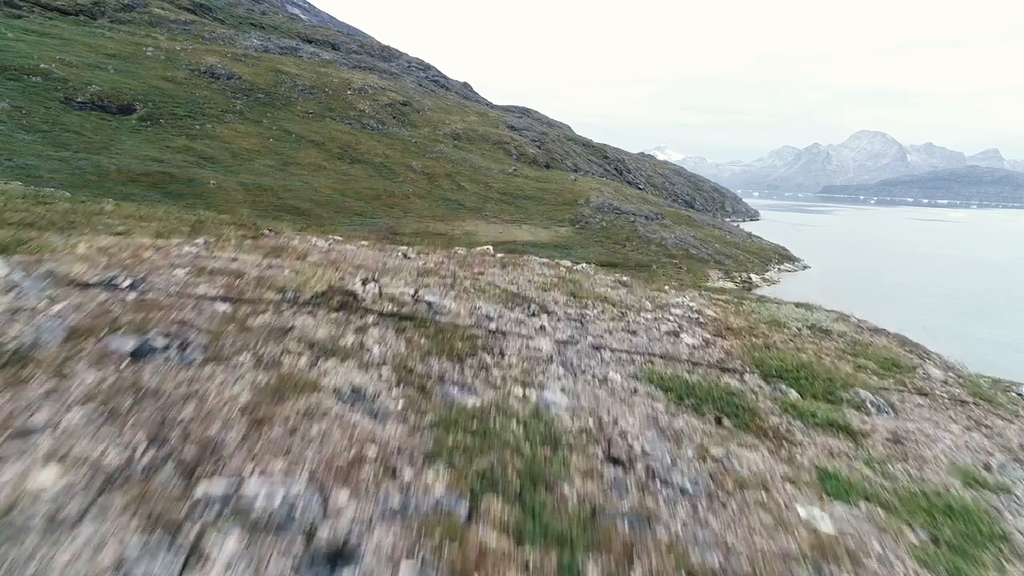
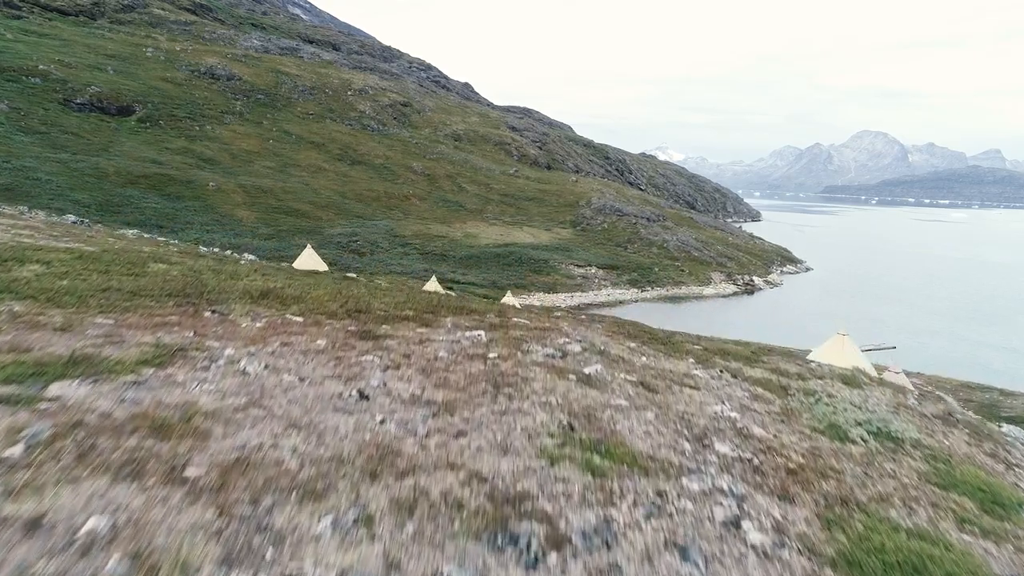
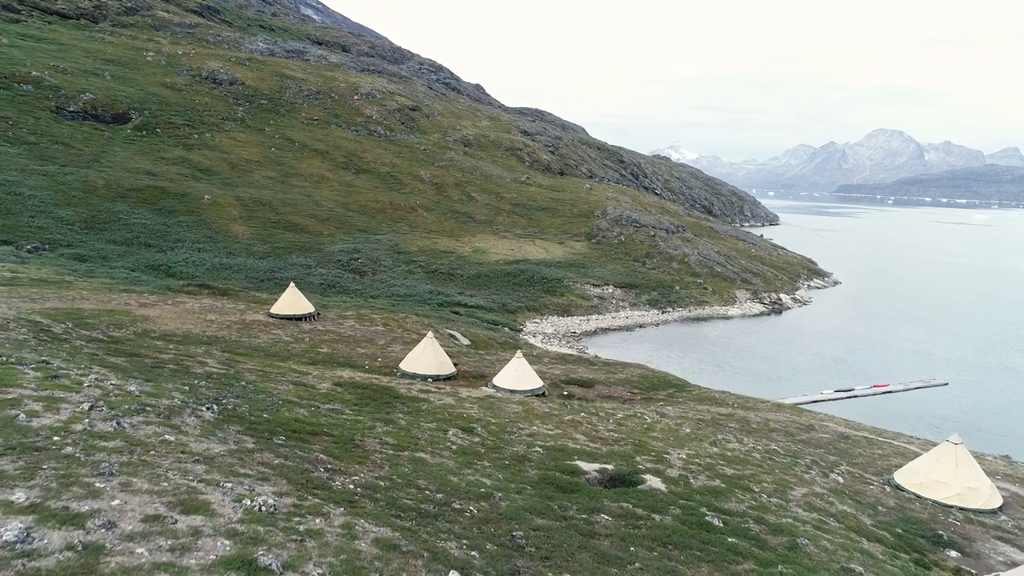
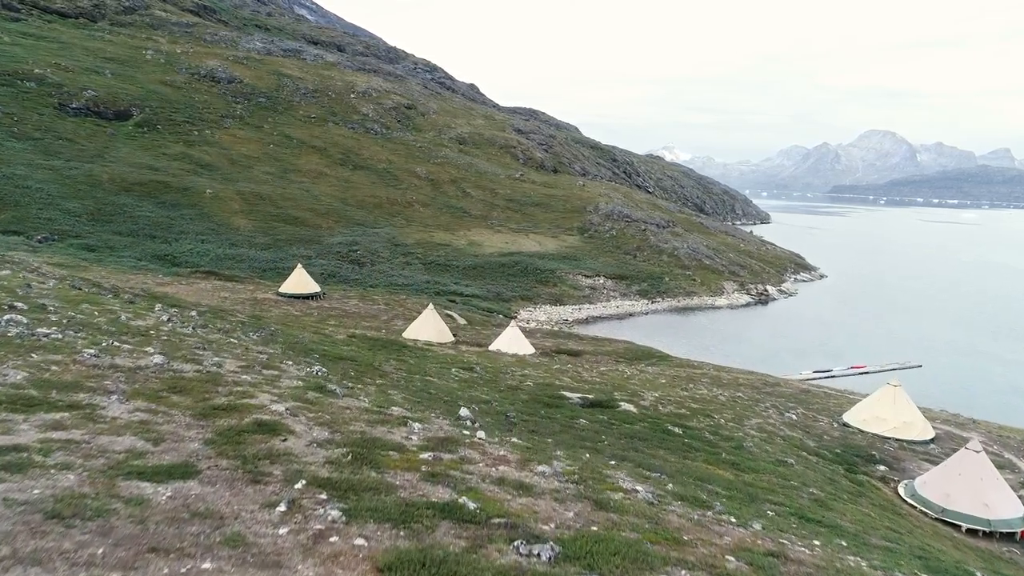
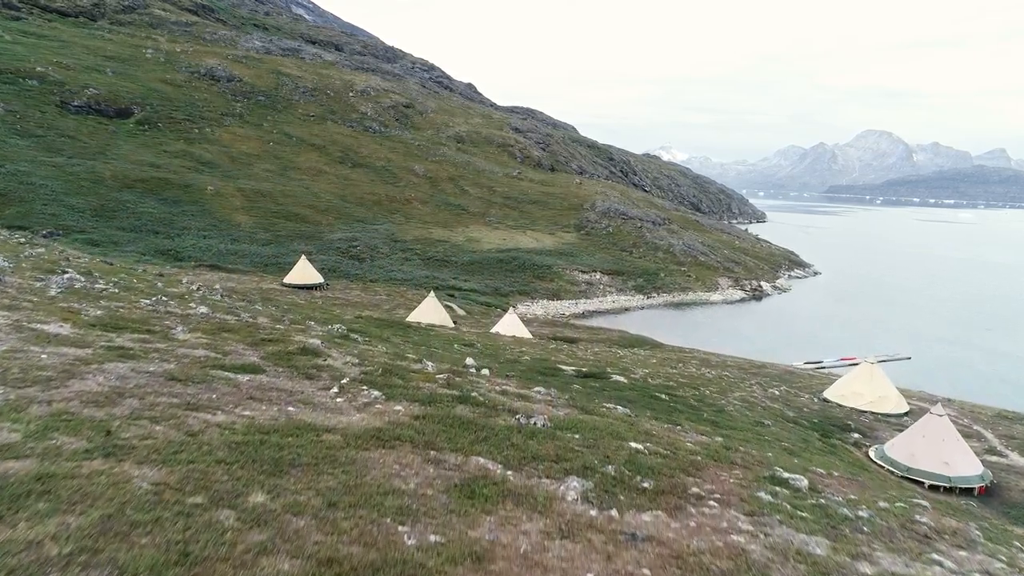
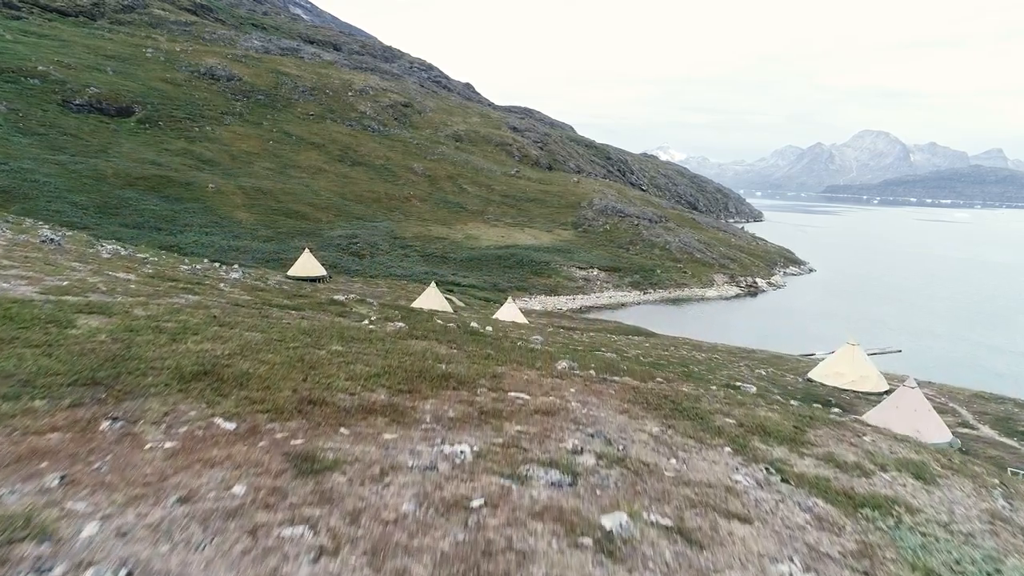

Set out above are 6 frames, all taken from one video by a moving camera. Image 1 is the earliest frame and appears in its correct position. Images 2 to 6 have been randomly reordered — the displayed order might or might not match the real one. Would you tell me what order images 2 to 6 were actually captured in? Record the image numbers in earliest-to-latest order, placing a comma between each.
2, 6, 5, 4, 3
